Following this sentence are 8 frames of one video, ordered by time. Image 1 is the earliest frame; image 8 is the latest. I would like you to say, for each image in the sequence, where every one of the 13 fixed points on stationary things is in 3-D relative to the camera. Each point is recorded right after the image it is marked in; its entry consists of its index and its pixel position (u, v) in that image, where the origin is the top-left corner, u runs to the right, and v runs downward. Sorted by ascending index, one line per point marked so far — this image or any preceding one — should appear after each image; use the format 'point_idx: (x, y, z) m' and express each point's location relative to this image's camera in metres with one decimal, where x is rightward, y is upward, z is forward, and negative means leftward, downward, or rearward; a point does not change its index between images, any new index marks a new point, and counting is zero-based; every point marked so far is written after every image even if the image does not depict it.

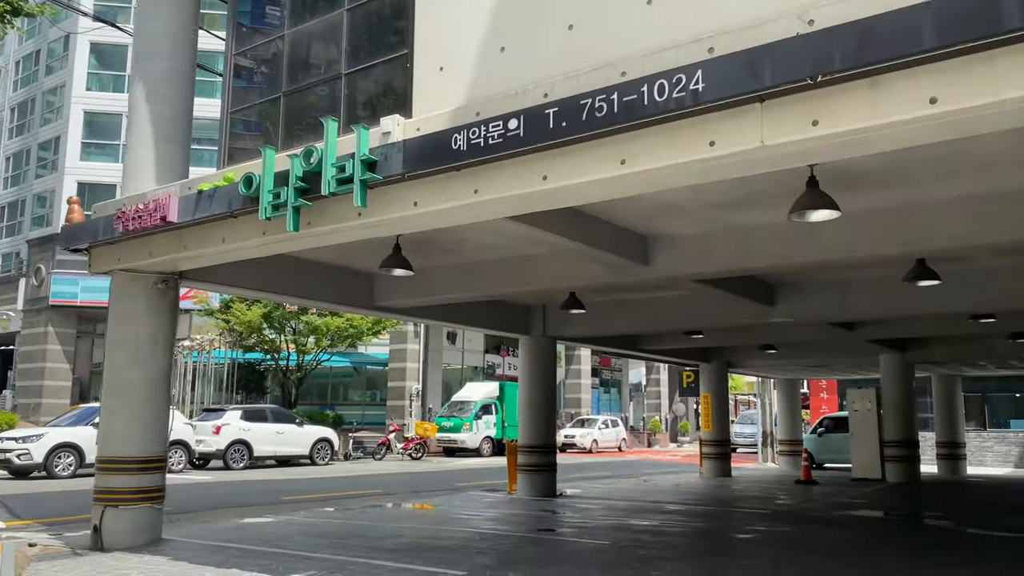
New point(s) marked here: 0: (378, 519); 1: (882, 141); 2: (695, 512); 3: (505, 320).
0: (-2.0, -3.4, +12.4) m
1: (+2.3, +0.9, +5.2) m
2: (+2.8, -3.5, +13.1) m
3: (-0.2, -0.6, +16.1) m
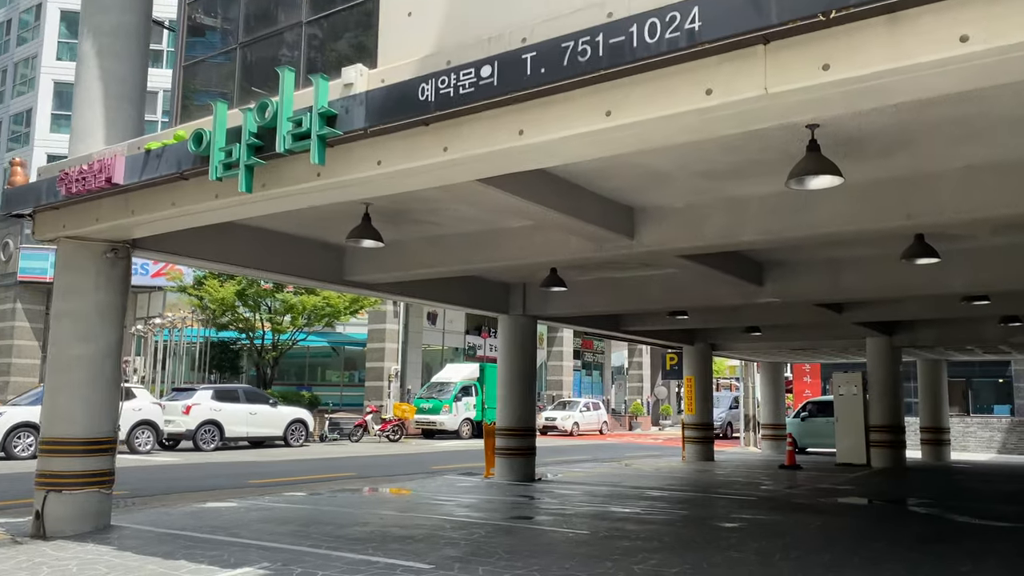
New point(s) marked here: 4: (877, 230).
0: (-2.3, -3.1, +11.8) m
1: (+2.1, +1.1, +4.6) m
2: (+2.5, -3.2, +12.6) m
3: (-0.5, -0.2, +15.4) m
4: (+3.7, +0.6, +8.6) m
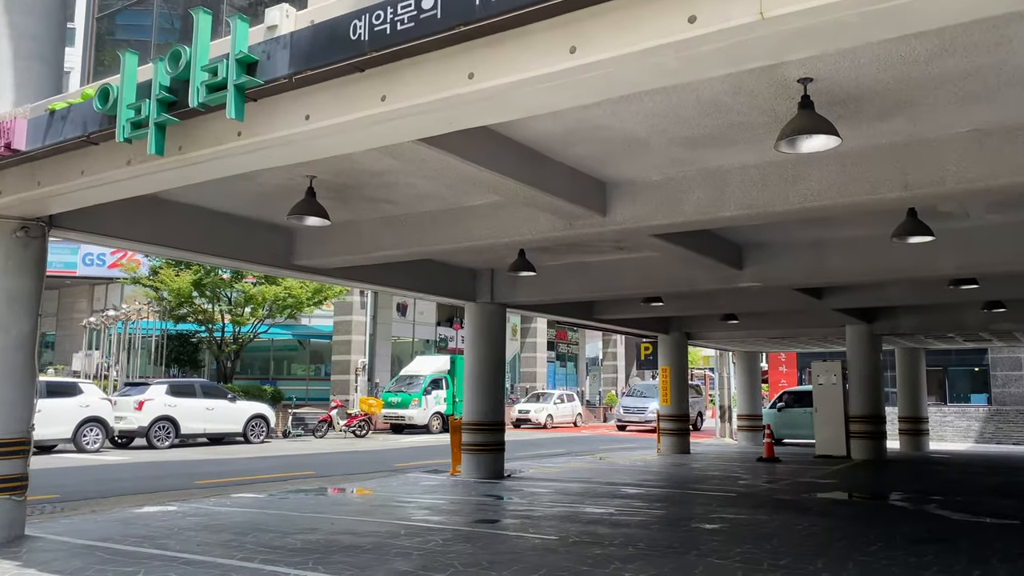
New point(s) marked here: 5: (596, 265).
0: (-2.8, -2.9, +10.9) m
1: (+1.9, +1.3, +3.8) m
2: (+2.0, -2.9, +11.8) m
3: (-1.1, 0.0, +14.5) m
4: (+3.3, +0.8, +7.8) m
5: (+1.4, +0.4, +14.0) m
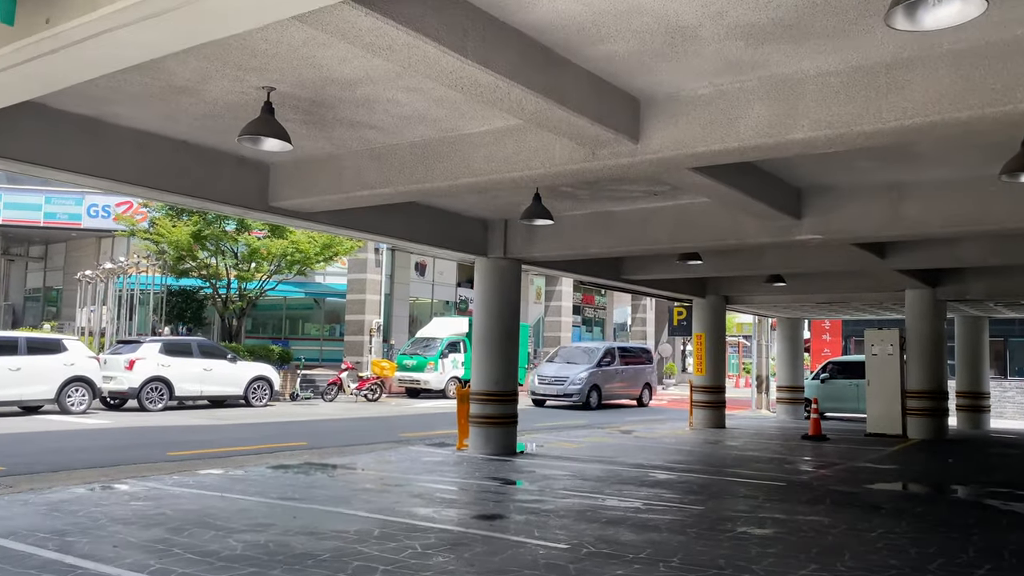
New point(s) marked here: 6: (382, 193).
0: (-2.7, -2.2, +9.3) m
1: (+1.8, +1.5, +1.9) m
2: (+2.1, -2.4, +10.0) m
3: (-0.9, +0.8, +12.7) m
4: (+3.4, +1.2, +5.8) m
5: (+1.6, +1.1, +12.1) m
6: (-1.4, +1.0, +9.2) m
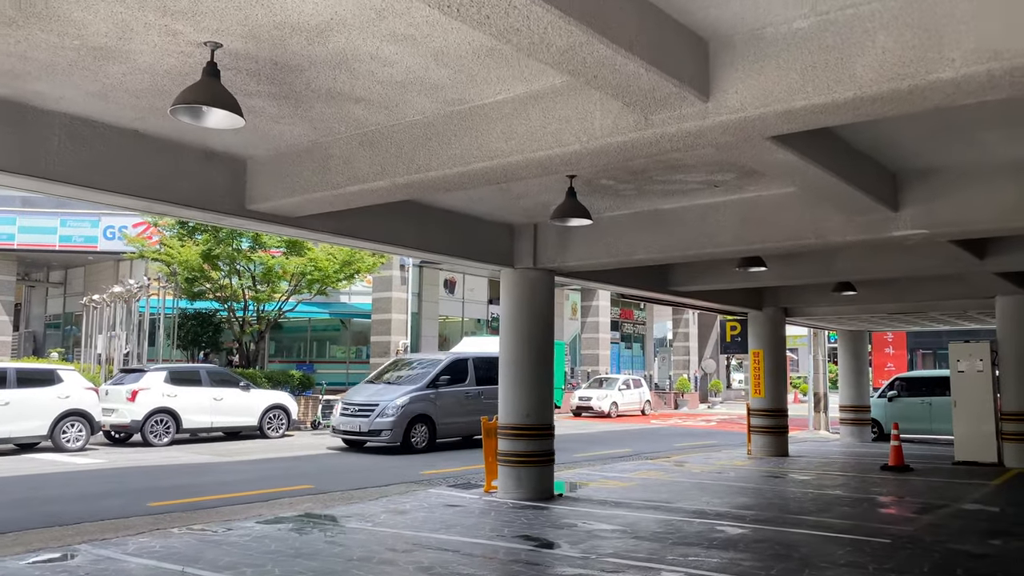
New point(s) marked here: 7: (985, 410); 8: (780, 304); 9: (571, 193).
0: (-2.4, -2.4, +7.5) m
1: (+1.7, +1.5, -0.1) m
2: (+2.4, -2.5, +8.0) m
3: (-0.5, +0.6, +10.9) m
4: (+3.5, +1.2, +3.8) m
5: (+2.0, +0.9, +10.1) m
6: (-1.2, +0.9, +7.4) m
7: (+8.7, -2.2, +15.4) m
8: (+5.6, -0.3, +17.7) m
9: (+0.7, +1.0, +8.8) m
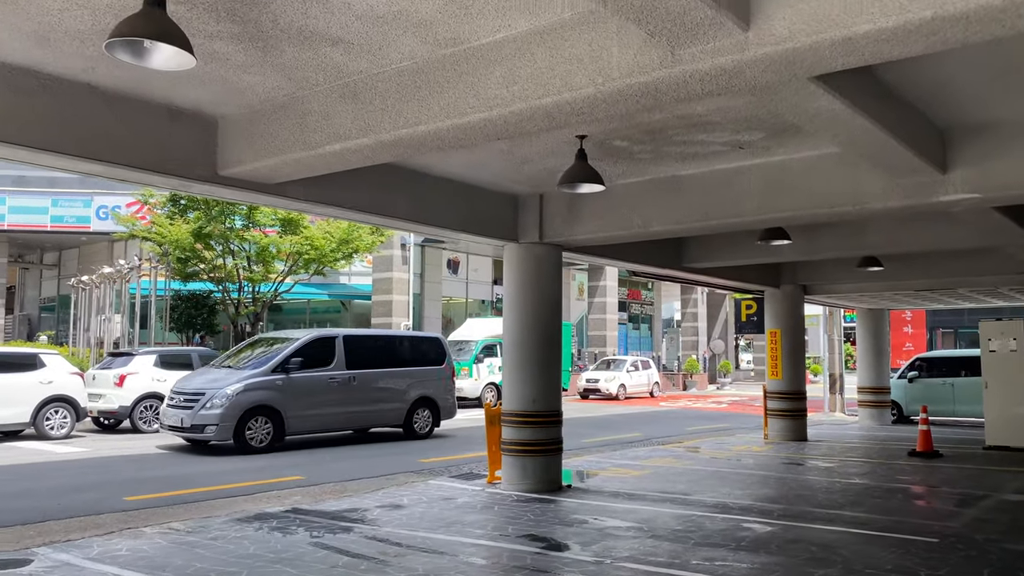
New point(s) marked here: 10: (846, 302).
0: (-2.4, -2.2, +6.7) m
1: (+1.6, +1.6, -1.0) m
2: (+2.5, -2.2, +7.1) m
3: (-0.4, +0.9, +10.0) m
4: (+3.4, +1.3, +2.9) m
5: (+2.0, +1.2, +9.2) m
6: (-1.2, +1.1, +6.5) m
7: (+8.8, -1.8, +14.5) m
8: (+5.7, +0.1, +16.8) m
9: (+0.7, +1.2, +7.9) m
10: (+7.8, -0.3, +19.6) m
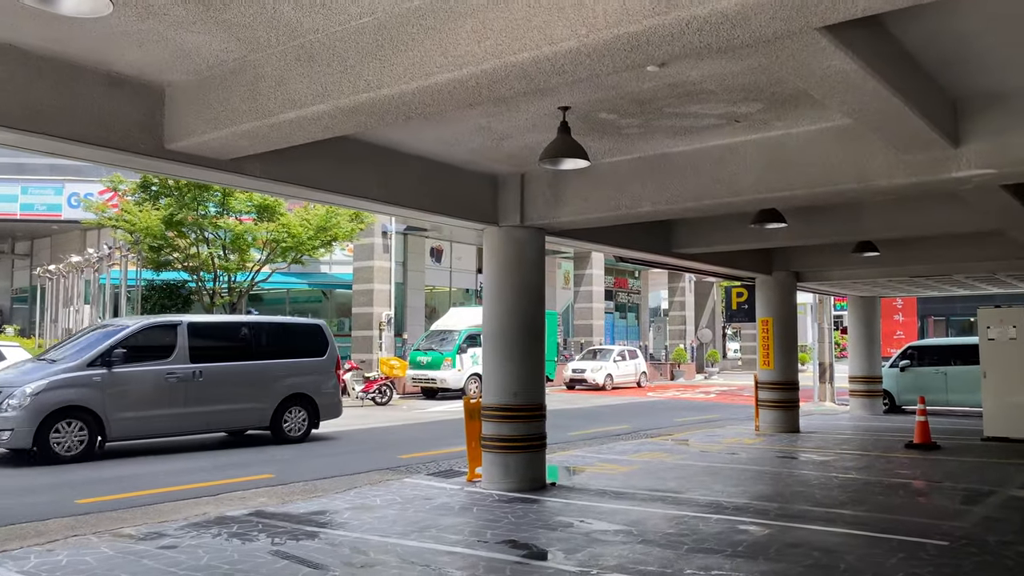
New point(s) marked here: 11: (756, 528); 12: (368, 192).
0: (-2.5, -2.1, +6.0) m
1: (+1.6, +1.6, -1.6) m
2: (+2.3, -2.1, +6.6) m
3: (-0.7, +1.0, +9.4) m
4: (+3.3, +1.4, +2.3) m
5: (+1.8, +1.4, +8.6) m
6: (-1.3, +1.2, +5.9) m
7: (+8.5, -1.5, +14.1) m
8: (+5.4, +0.4, +16.3) m
9: (+0.5, +1.3, +7.2) m
10: (+7.4, 0.0, +19.0) m
11: (+2.2, -2.2, +7.7) m
12: (-1.4, +1.0, +8.3) m
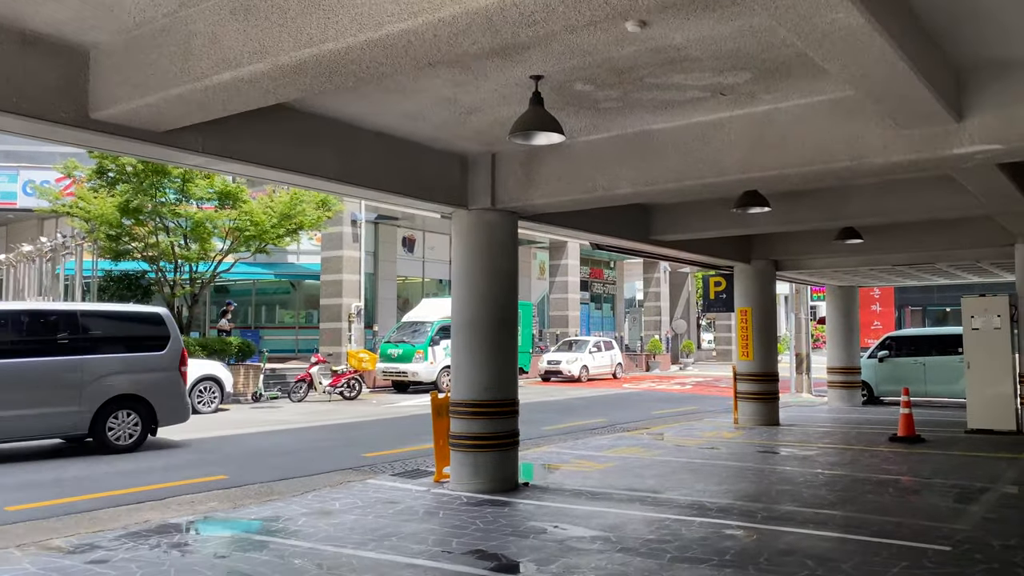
0: (-2.7, -2.0, +5.3) m
1: (+1.6, +1.7, -2.2) m
2: (+2.1, -2.0, +6.0) m
3: (-1.0, +1.1, +8.7) m
4: (+3.2, +1.5, +1.8) m
5: (+1.5, +1.5, +8.0) m
6: (-1.6, +1.3, +5.2) m
7: (+8.0, -1.3, +13.7) m
8: (+4.9, +0.6, +15.8) m
9: (+0.2, +1.4, +6.6) m
10: (+6.8, +0.2, +18.6) m
11: (+2.0, -2.1, +7.1) m
12: (-1.7, +1.1, +7.7) m
